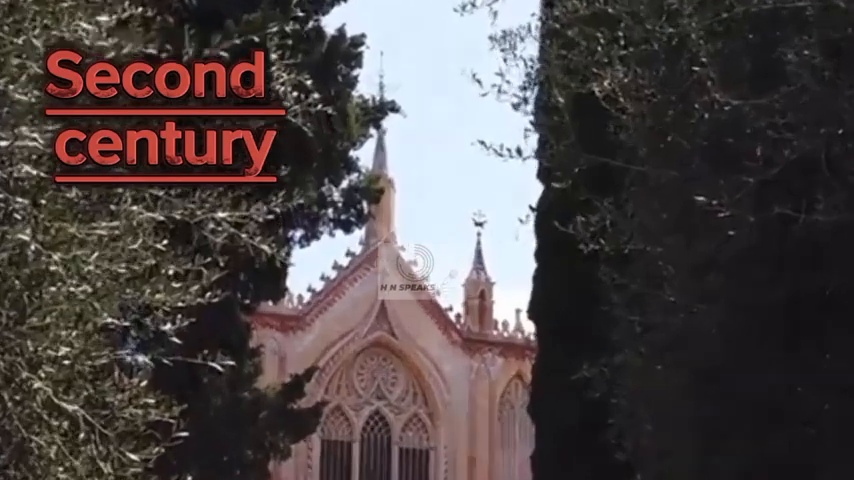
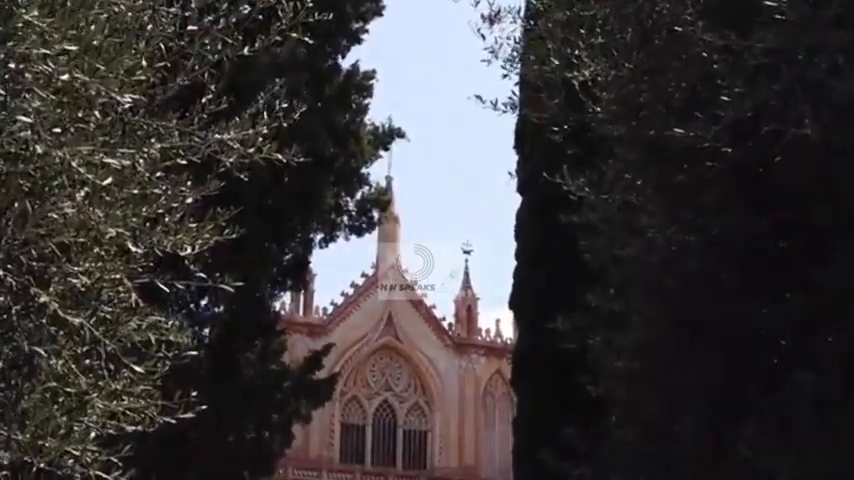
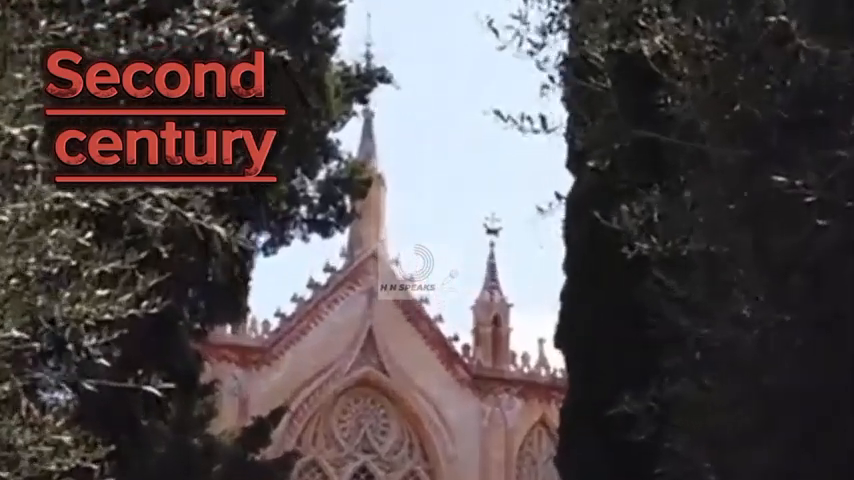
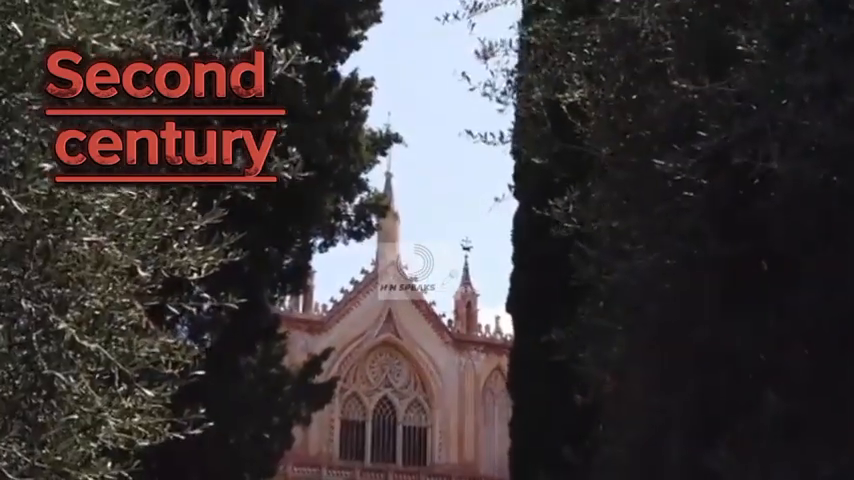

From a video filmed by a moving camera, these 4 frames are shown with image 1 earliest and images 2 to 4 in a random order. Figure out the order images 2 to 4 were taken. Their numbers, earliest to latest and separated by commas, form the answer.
3, 4, 2
